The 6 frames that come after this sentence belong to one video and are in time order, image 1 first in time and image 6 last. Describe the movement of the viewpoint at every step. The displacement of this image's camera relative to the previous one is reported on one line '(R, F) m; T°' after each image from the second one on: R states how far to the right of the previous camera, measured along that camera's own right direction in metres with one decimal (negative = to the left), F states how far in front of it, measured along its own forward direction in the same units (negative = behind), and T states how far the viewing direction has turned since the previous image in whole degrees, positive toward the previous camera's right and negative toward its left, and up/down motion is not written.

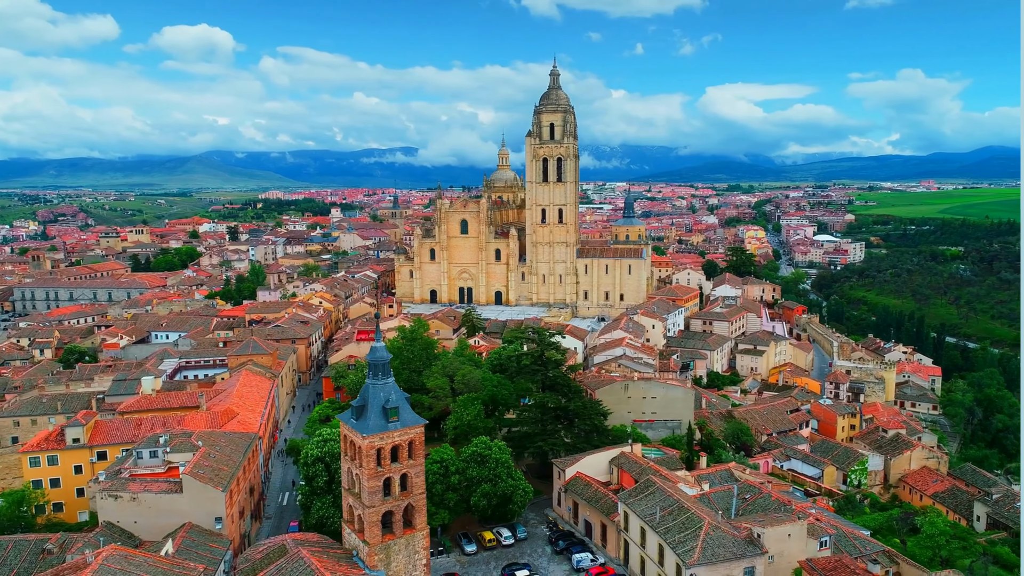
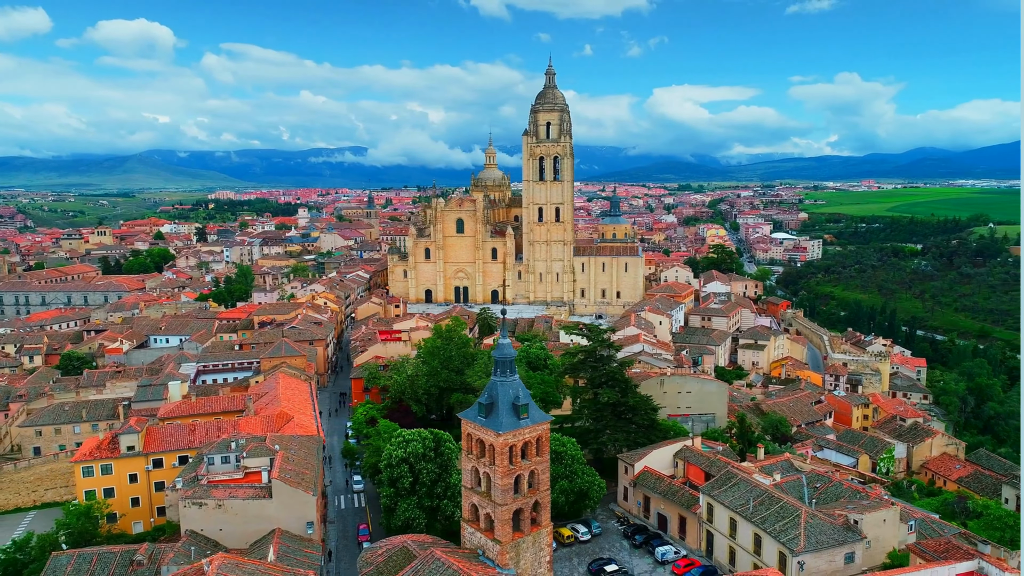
(-4.4, +0.2) m; +4°
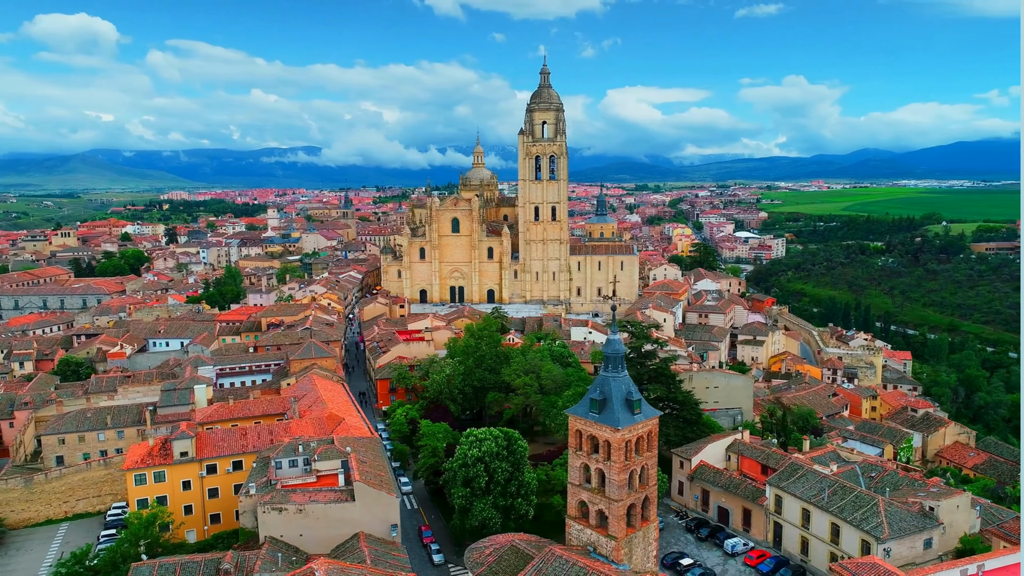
(-3.9, +0.2) m; +3°
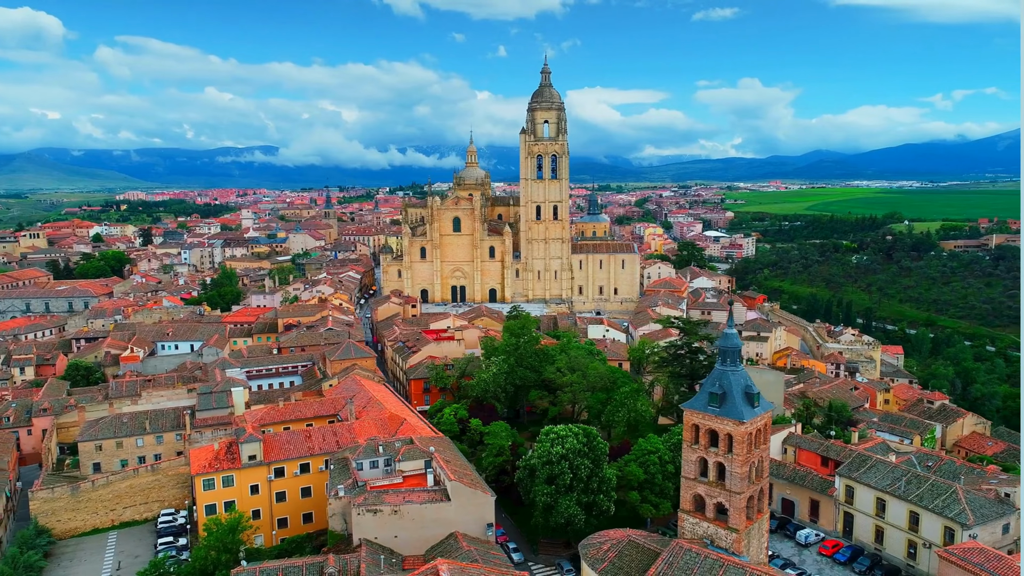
(-4.0, +0.1) m; +3°
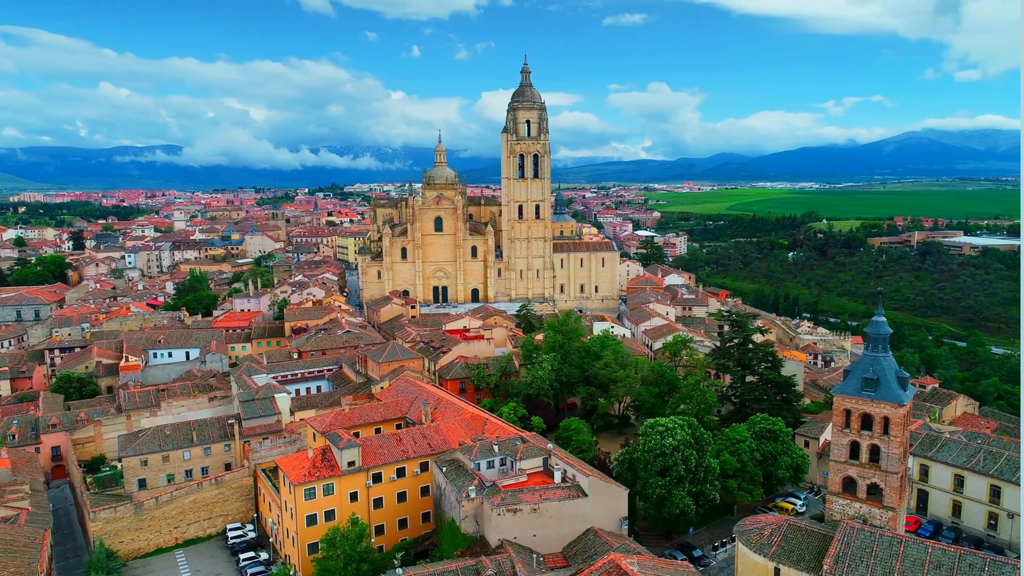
(-6.4, +0.4) m; +7°
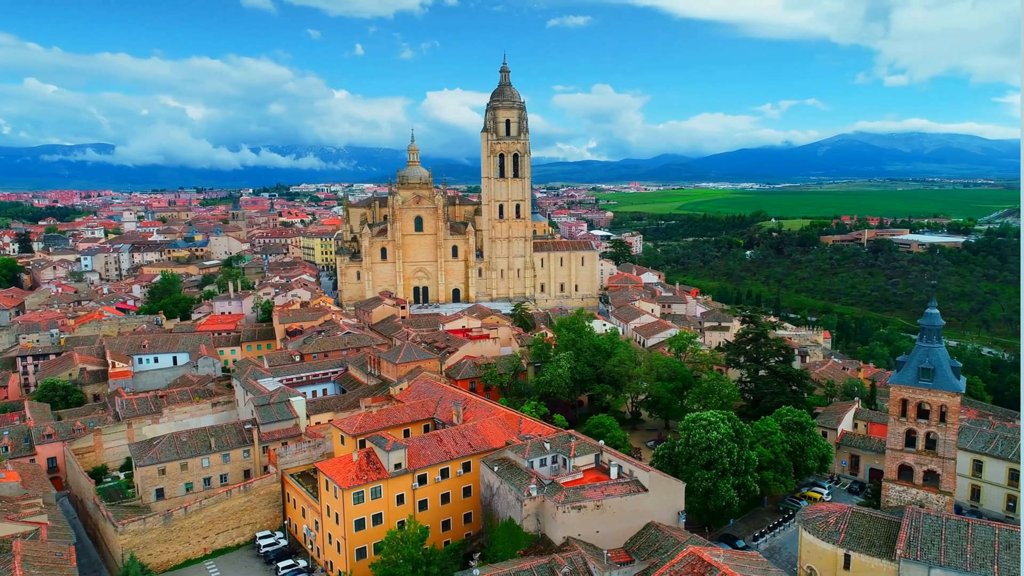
(-3.3, +0.2) m; +4°
